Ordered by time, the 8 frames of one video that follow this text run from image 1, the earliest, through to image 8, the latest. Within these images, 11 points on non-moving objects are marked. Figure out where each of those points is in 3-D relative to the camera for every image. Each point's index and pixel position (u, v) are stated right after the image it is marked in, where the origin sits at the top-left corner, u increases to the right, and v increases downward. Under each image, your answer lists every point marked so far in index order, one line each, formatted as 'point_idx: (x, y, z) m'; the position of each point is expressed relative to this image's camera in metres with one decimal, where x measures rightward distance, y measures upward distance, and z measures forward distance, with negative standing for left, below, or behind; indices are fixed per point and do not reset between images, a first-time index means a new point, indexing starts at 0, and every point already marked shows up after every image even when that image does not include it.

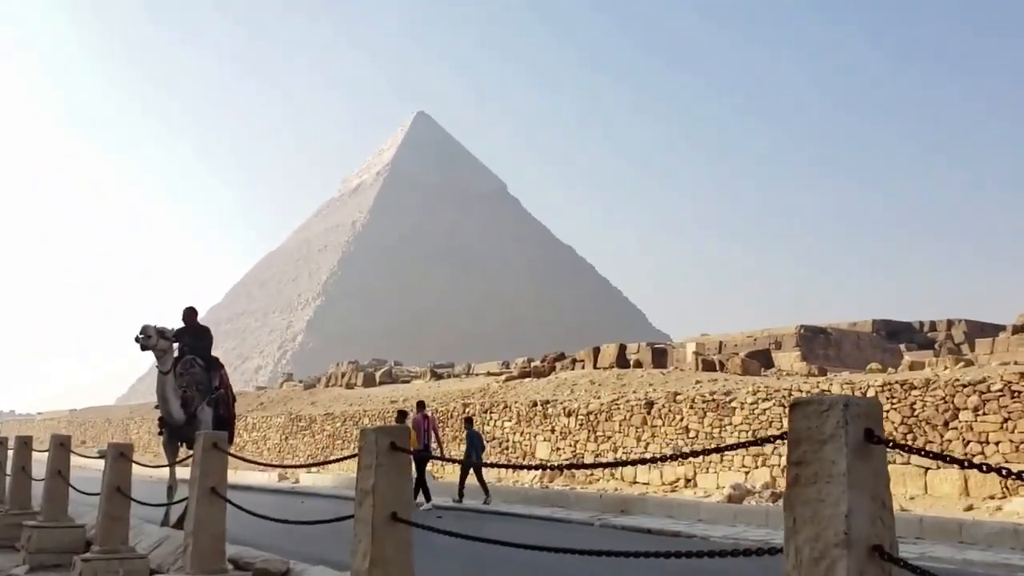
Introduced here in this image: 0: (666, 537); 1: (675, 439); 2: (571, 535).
0: (+1.6, -2.4, +9.5) m
1: (+3.0, -2.8, +18.3) m
2: (+0.7, -2.5, +9.9) m
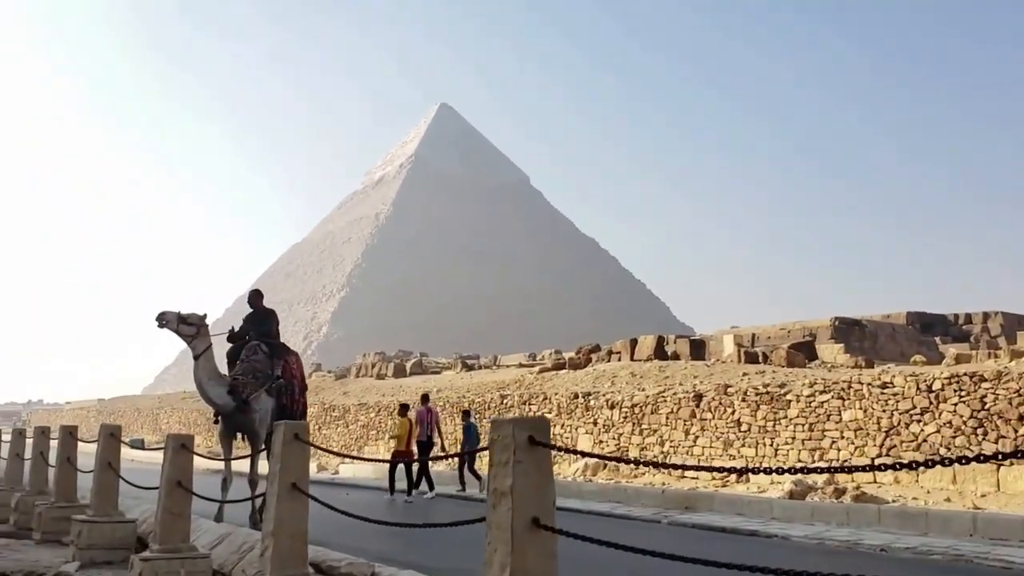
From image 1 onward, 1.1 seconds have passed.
0: (+2.2, -2.3, +9.0) m
1: (+3.8, -2.6, +17.7) m
2: (+1.3, -2.4, +9.4) m
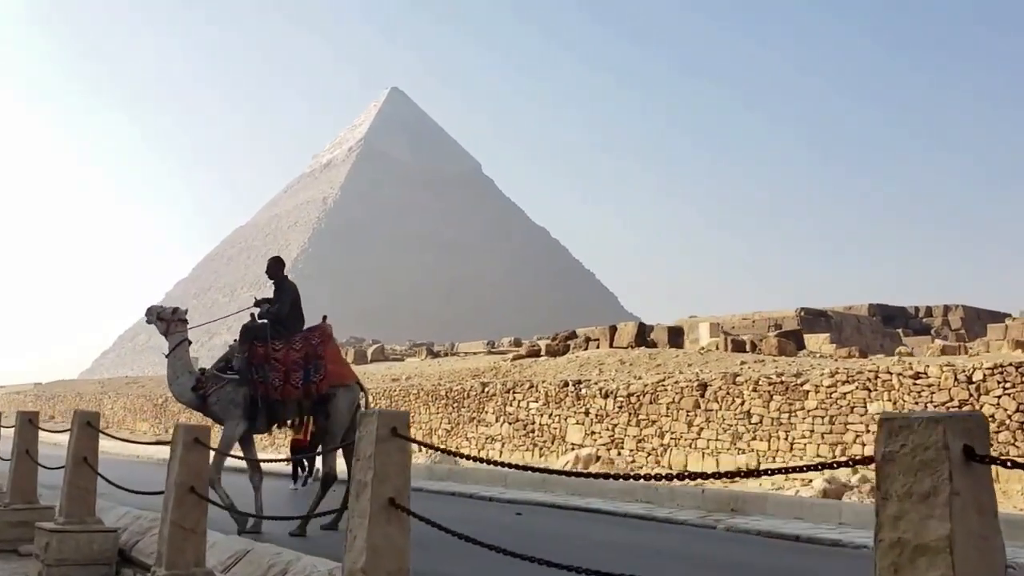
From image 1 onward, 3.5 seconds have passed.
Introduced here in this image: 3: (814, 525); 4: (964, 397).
0: (+2.6, -2.1, +7.8) m
1: (+3.7, -2.3, +16.6) m
2: (+1.7, -2.1, +8.1) m
3: (+2.8, -2.2, +9.1) m
4: (+6.2, -1.5, +13.8) m
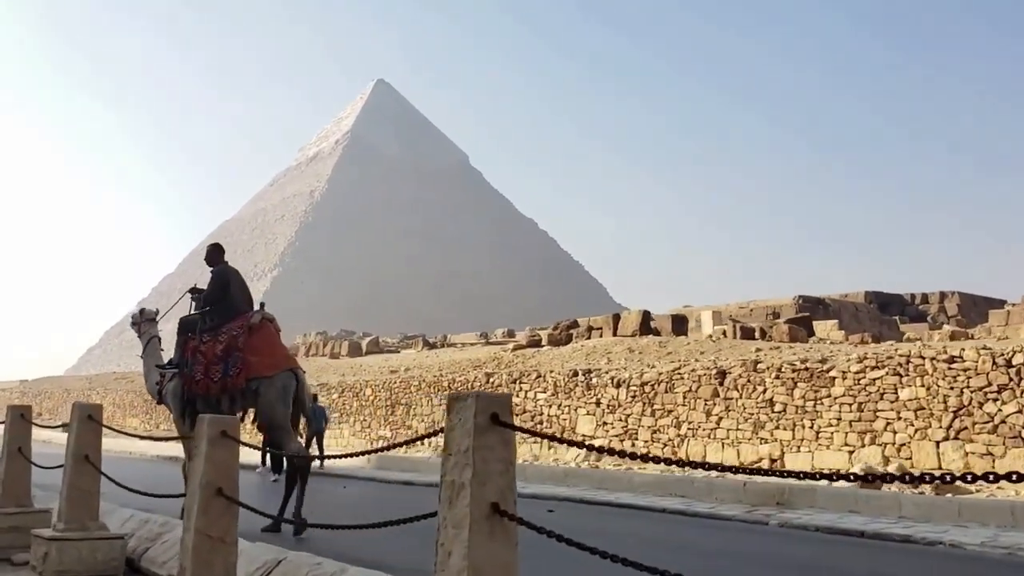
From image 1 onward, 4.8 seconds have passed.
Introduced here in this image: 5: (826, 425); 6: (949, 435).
0: (+2.9, -1.9, +7.1) m
1: (+3.9, -2.0, +15.9) m
2: (+2.0, -1.9, +7.5) m
3: (+3.1, -2.0, +8.4) m
4: (+6.5, -1.2, +13.1) m
5: (+4.7, -2.1, +15.0) m
6: (+5.9, -2.0, +13.5) m
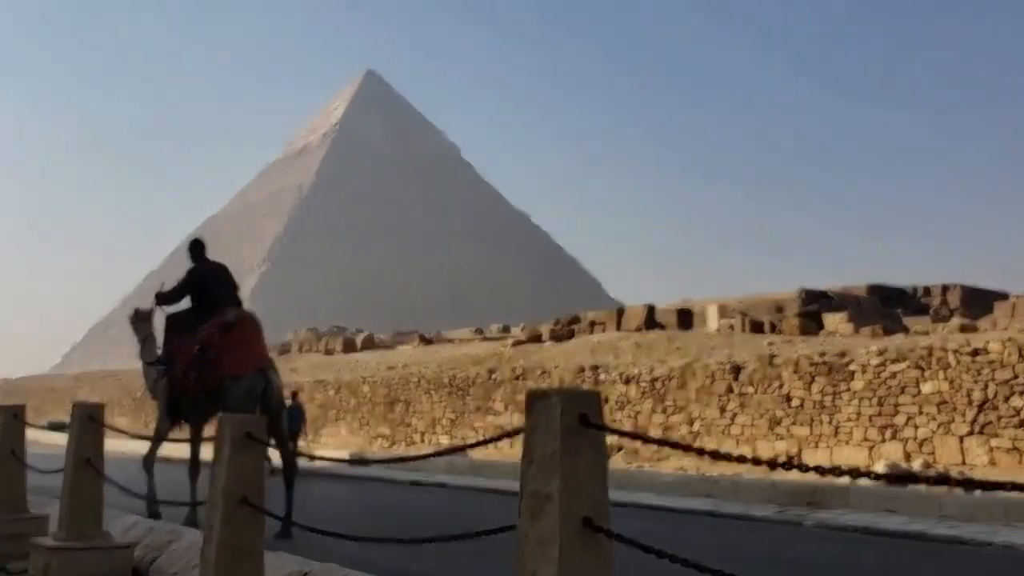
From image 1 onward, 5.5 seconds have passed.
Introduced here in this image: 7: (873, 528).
0: (+3.1, -1.8, +6.7) m
1: (+4.1, -1.9, +15.6) m
2: (+2.2, -1.9, +7.1) m
3: (+3.2, -1.9, +8.0) m
4: (+6.6, -1.1, +12.8) m
5: (+4.9, -1.9, +14.6) m
6: (+6.0, -1.9, +13.1) m
7: (+2.8, -1.9, +7.8) m
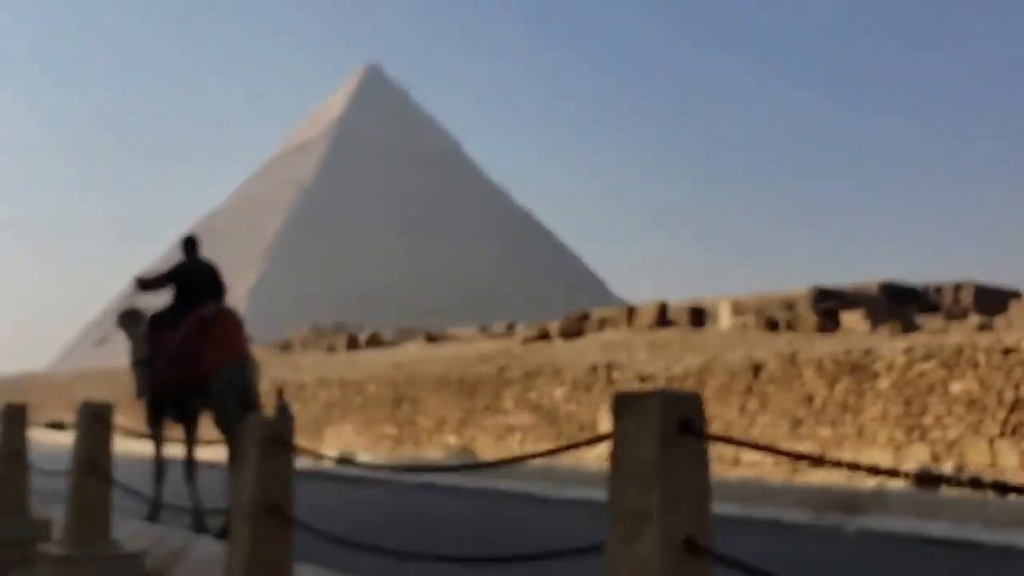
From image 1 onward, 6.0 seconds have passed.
0: (+3.3, -1.8, +6.3) m
1: (+4.3, -1.8, +15.2) m
2: (+2.4, -1.8, +6.7) m
3: (+3.4, -1.8, +7.7) m
4: (+6.9, -1.1, +12.4) m
5: (+5.1, -1.9, +14.2) m
6: (+6.3, -1.8, +12.7) m
7: (+3.0, -1.9, +7.5) m
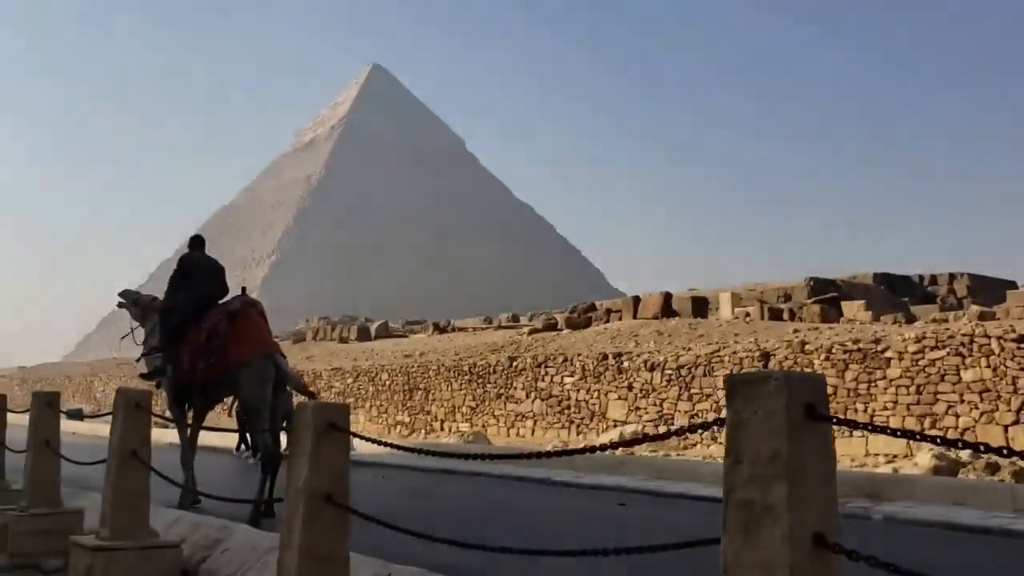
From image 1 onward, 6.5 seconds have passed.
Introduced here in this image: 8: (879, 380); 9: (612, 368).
0: (+3.5, -1.7, +6.3) m
1: (+4.5, -1.7, +15.2) m
2: (+2.6, -1.7, +6.7) m
3: (+3.6, -1.7, +7.6) m
4: (+7.0, -0.9, +12.4) m
5: (+5.3, -1.7, +14.2) m
6: (+6.4, -1.7, +12.7) m
7: (+3.2, -1.7, +7.4) m
8: (+5.3, -1.3, +14.3) m
9: (+1.9, -1.5, +18.6) m
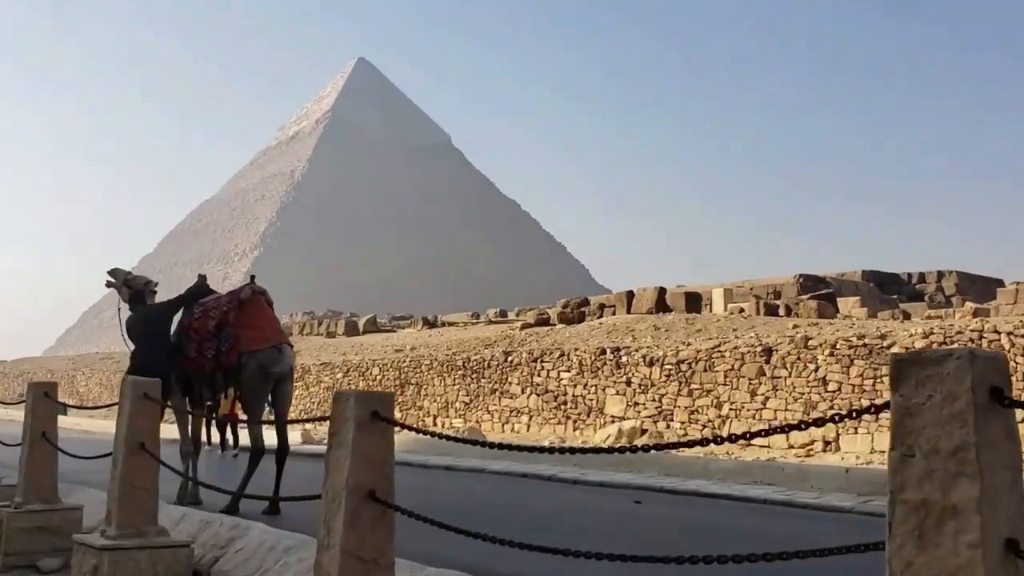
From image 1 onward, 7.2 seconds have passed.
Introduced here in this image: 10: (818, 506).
0: (+3.6, -1.6, +6.1) m
1: (+4.5, -1.6, +14.9) m
2: (+2.7, -1.7, +6.4) m
3: (+3.8, -1.7, +7.4) m
4: (+7.1, -0.8, +12.2) m
5: (+5.3, -1.6, +14.0) m
6: (+6.5, -1.6, +12.5) m
7: (+3.4, -1.7, +7.2) m
8: (+5.3, -1.2, +14.1) m
9: (+1.8, -1.4, +18.3) m
10: (+2.5, -1.8, +8.2) m
